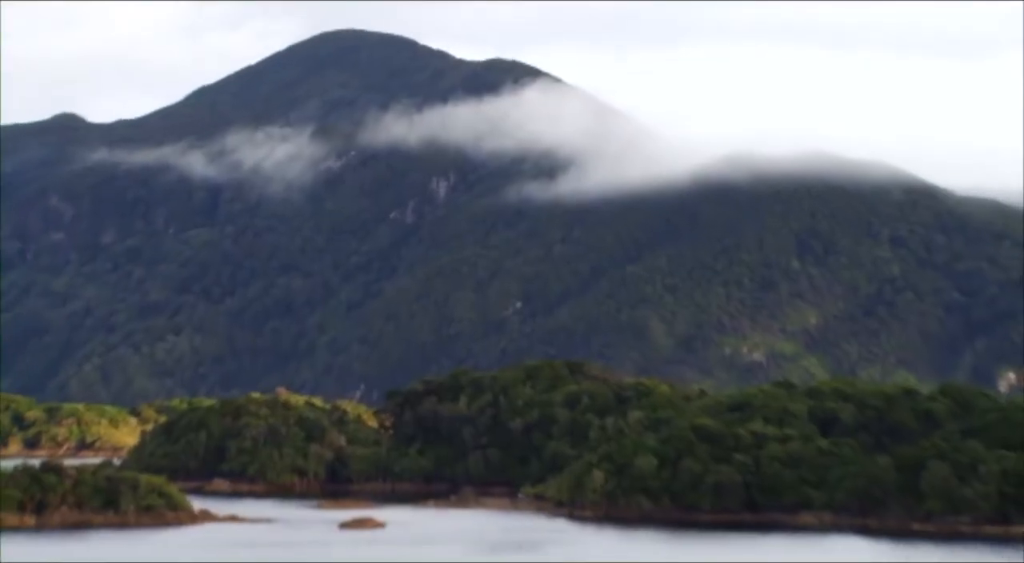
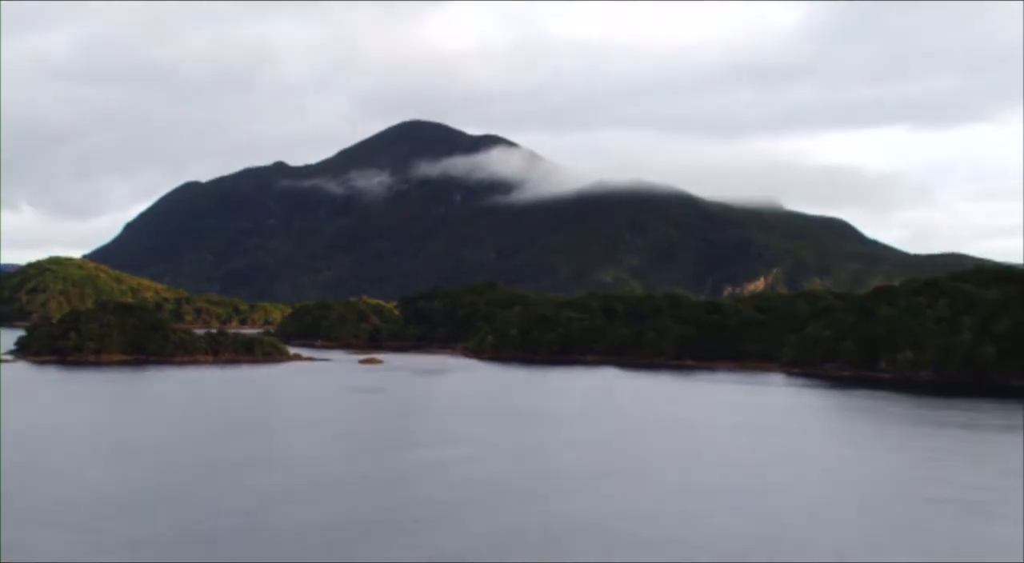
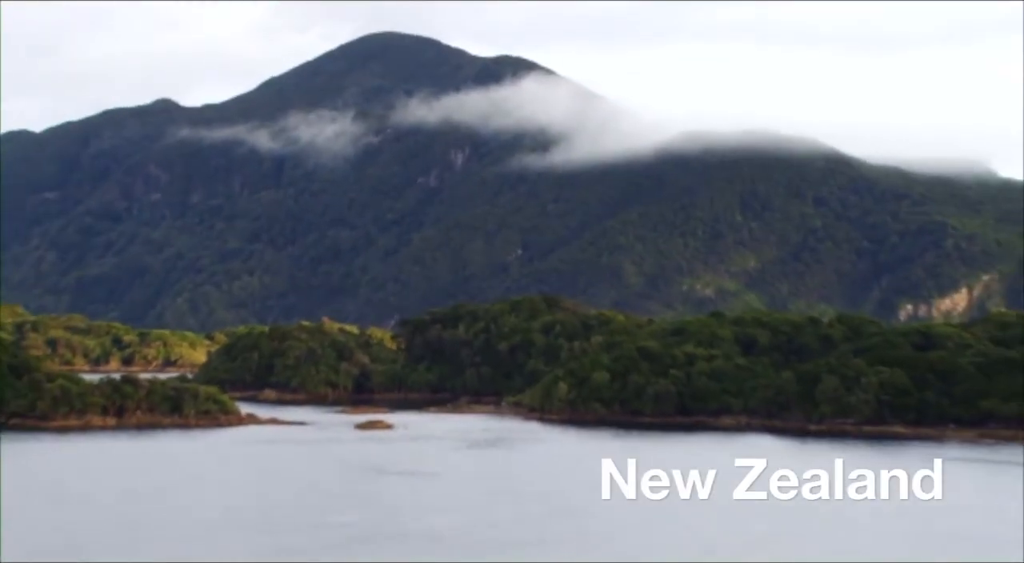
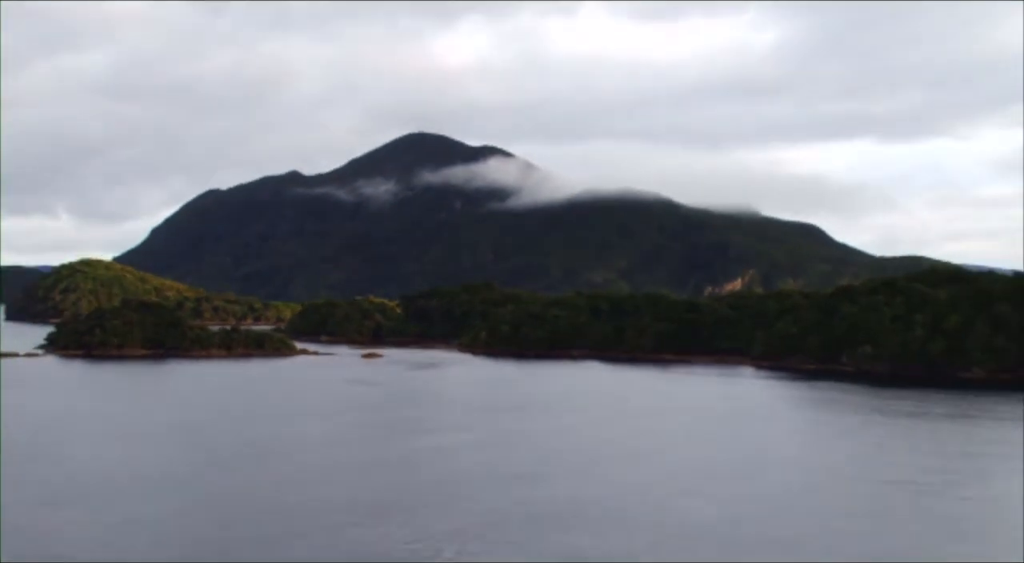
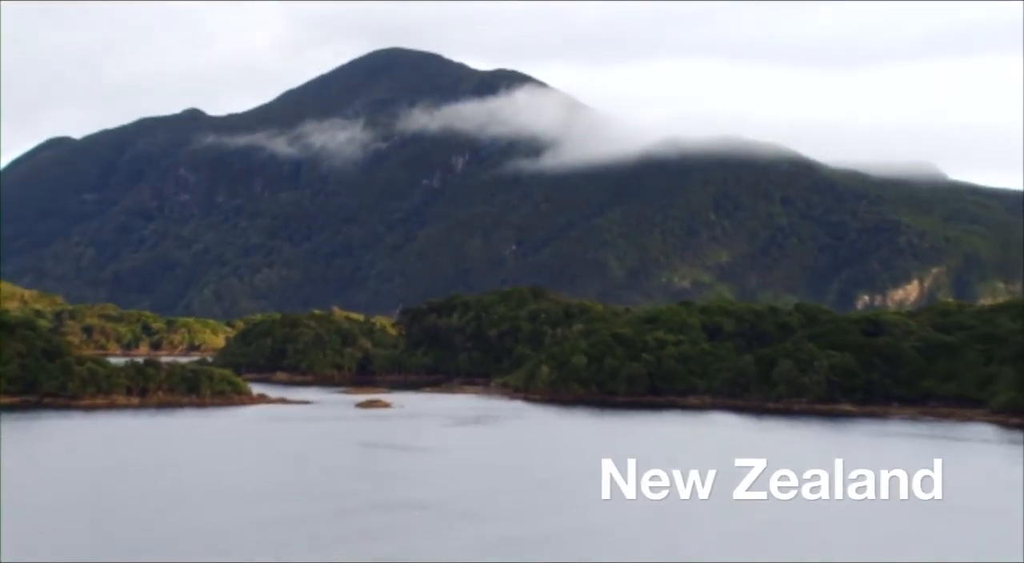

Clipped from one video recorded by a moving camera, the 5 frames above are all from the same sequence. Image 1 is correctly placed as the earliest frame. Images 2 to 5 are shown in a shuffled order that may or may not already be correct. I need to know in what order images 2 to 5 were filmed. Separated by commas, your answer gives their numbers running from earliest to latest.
3, 5, 2, 4
